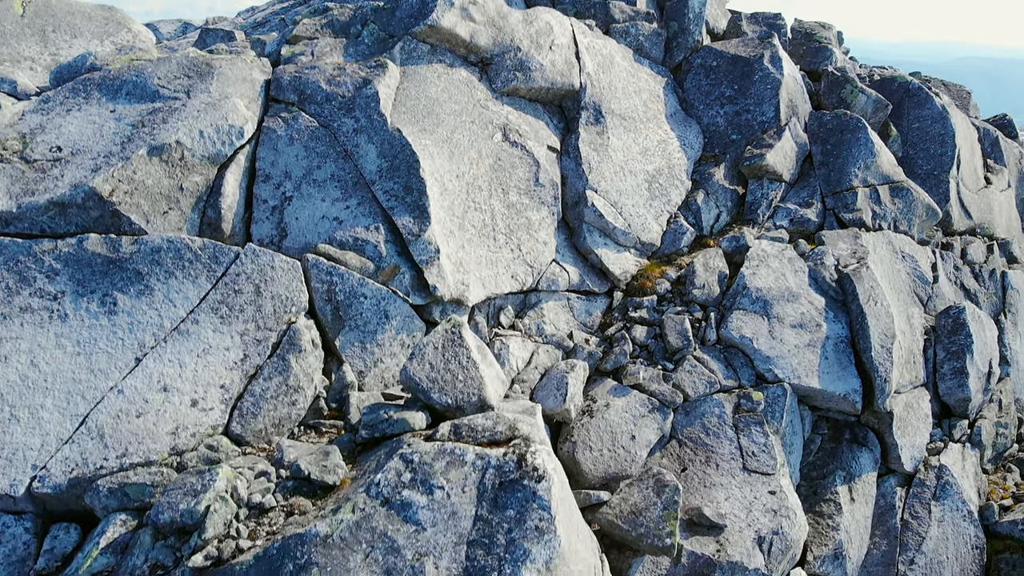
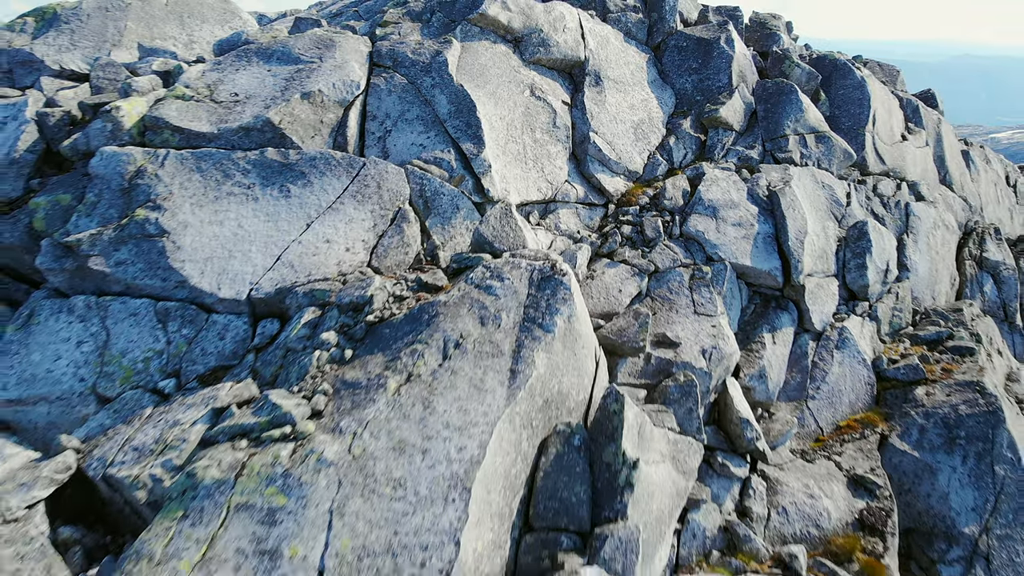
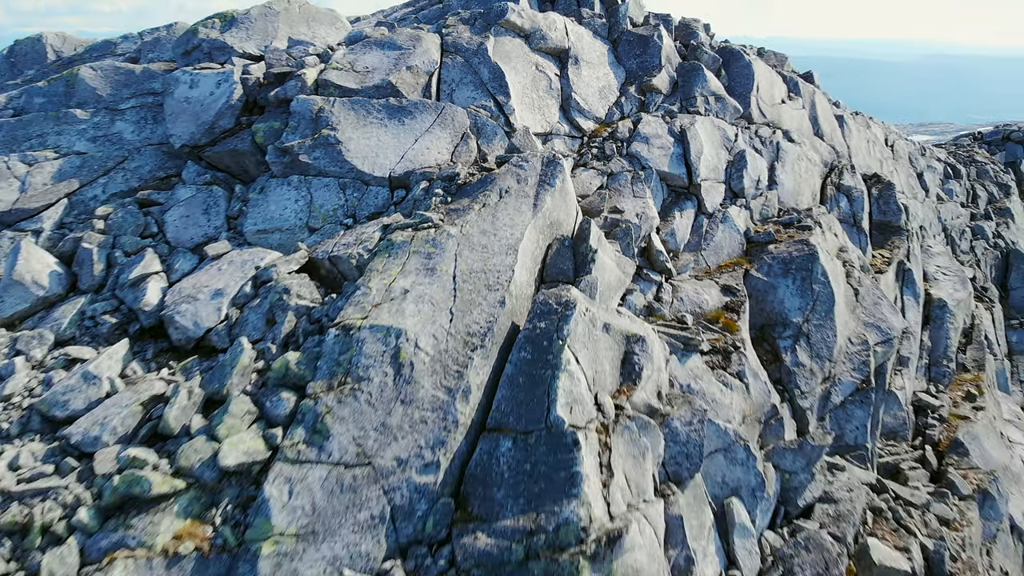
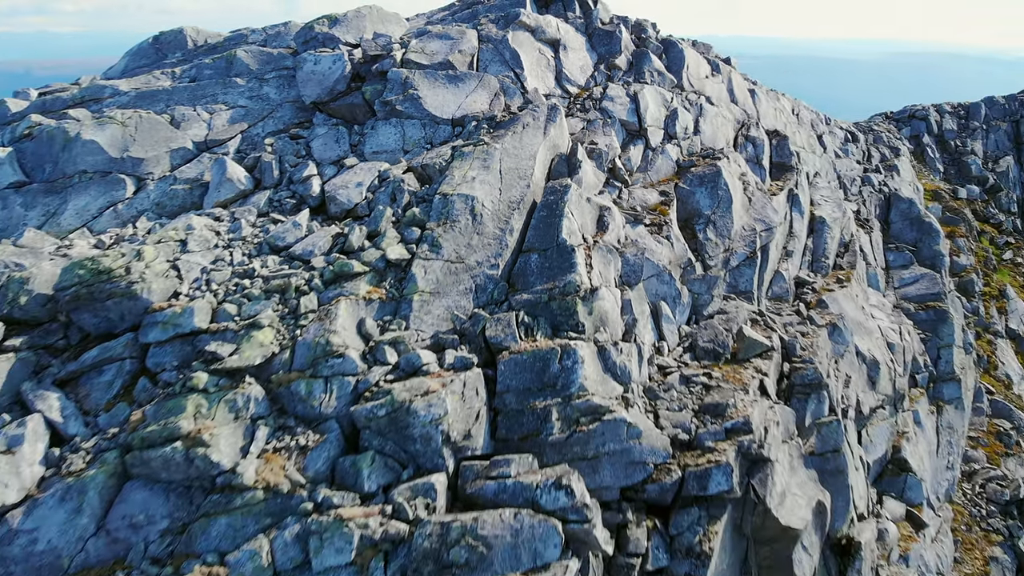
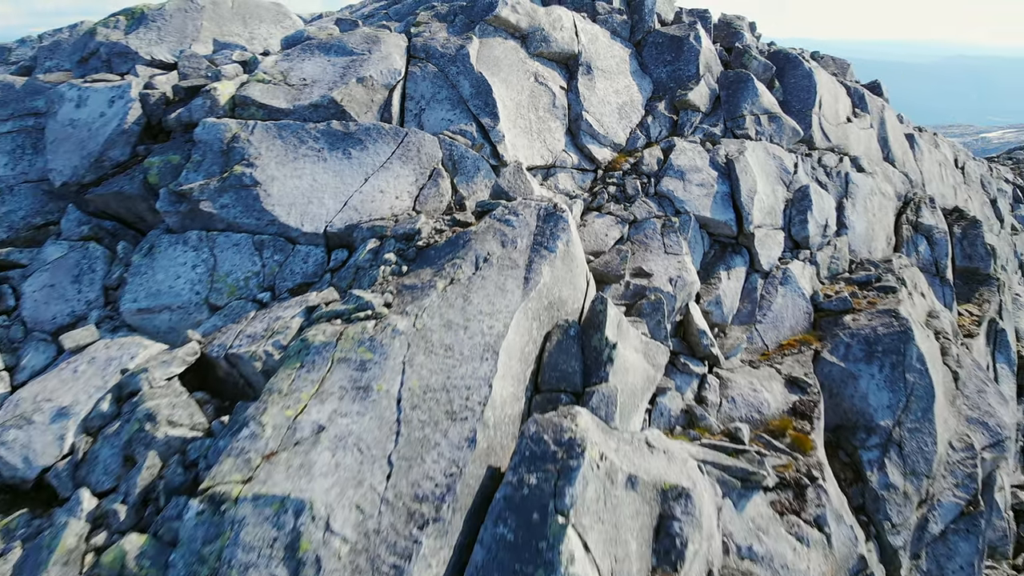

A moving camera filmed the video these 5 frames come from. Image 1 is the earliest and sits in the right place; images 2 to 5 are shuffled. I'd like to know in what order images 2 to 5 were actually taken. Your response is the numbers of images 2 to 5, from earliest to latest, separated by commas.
2, 5, 3, 4
